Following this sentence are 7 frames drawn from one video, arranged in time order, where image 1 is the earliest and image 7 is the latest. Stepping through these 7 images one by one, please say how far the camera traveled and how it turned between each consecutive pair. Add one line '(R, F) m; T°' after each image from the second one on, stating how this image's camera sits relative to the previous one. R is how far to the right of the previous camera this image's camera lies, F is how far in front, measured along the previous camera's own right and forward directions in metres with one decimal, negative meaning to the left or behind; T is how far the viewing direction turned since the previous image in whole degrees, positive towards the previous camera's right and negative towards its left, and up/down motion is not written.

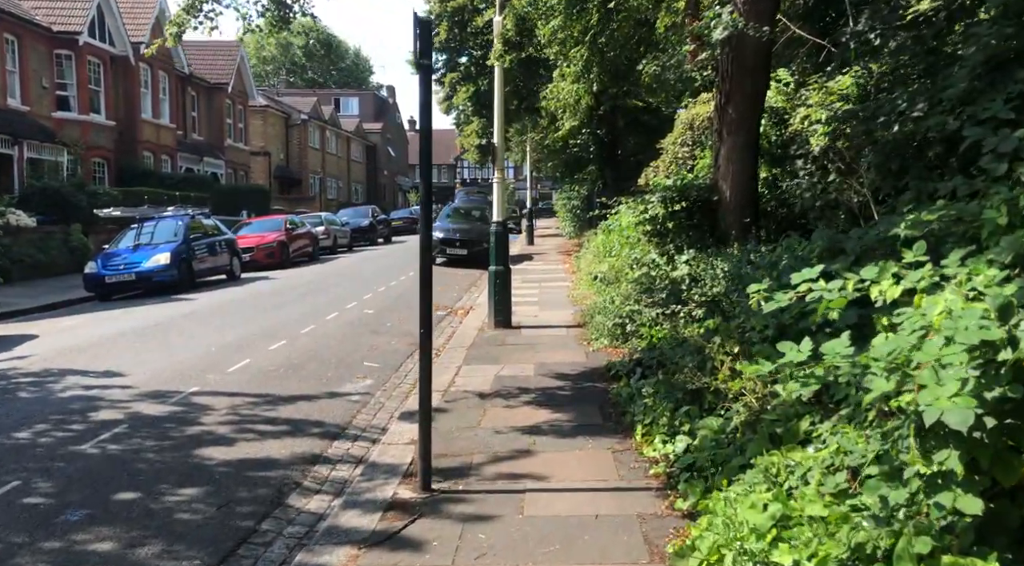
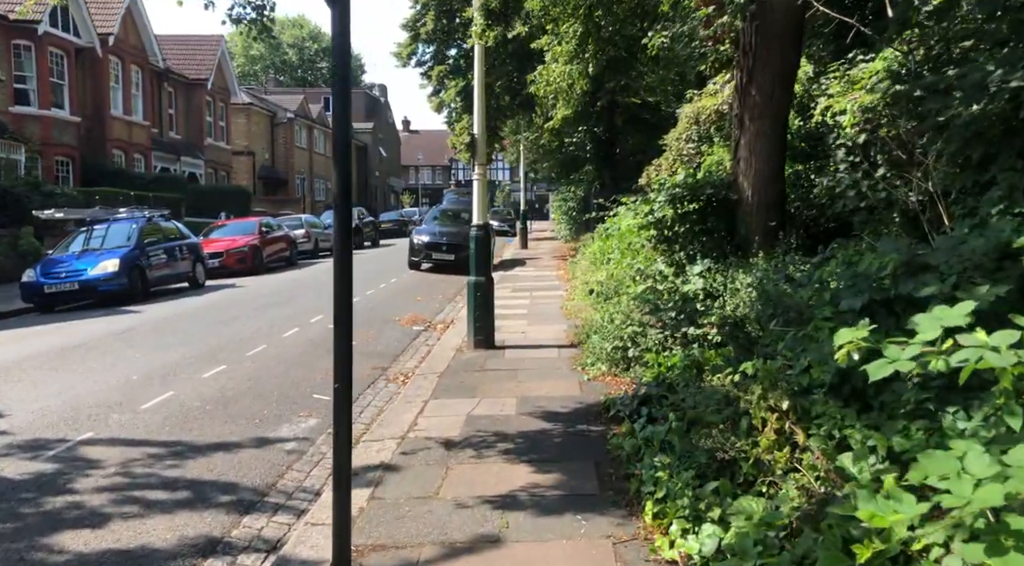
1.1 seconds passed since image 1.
(+0.2, +1.5) m; 0°
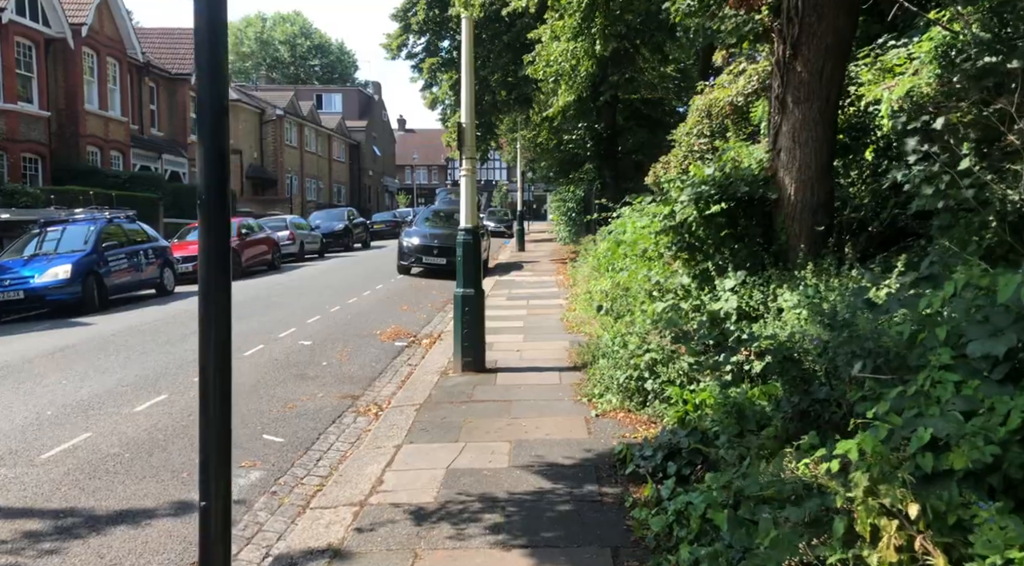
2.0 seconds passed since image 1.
(0.0, +1.3) m; 0°
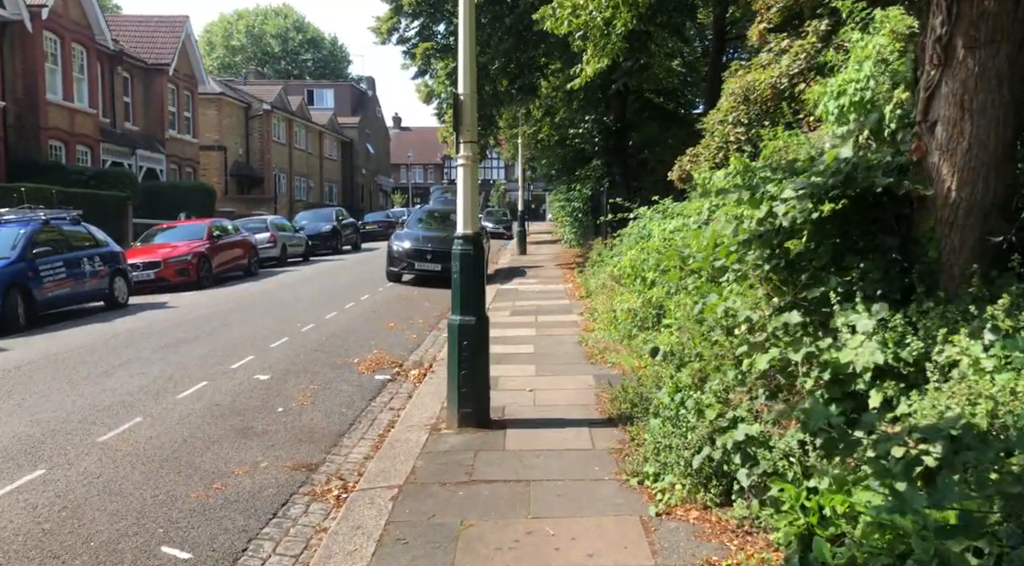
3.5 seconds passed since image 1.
(-0.1, +2.1) m; 0°
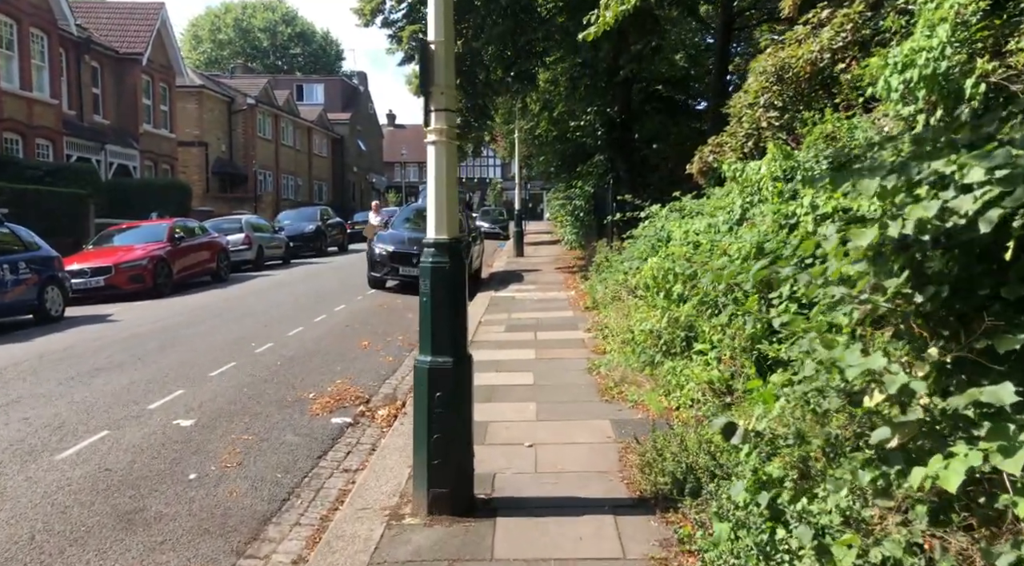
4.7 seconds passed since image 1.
(0.0, +1.9) m; 0°
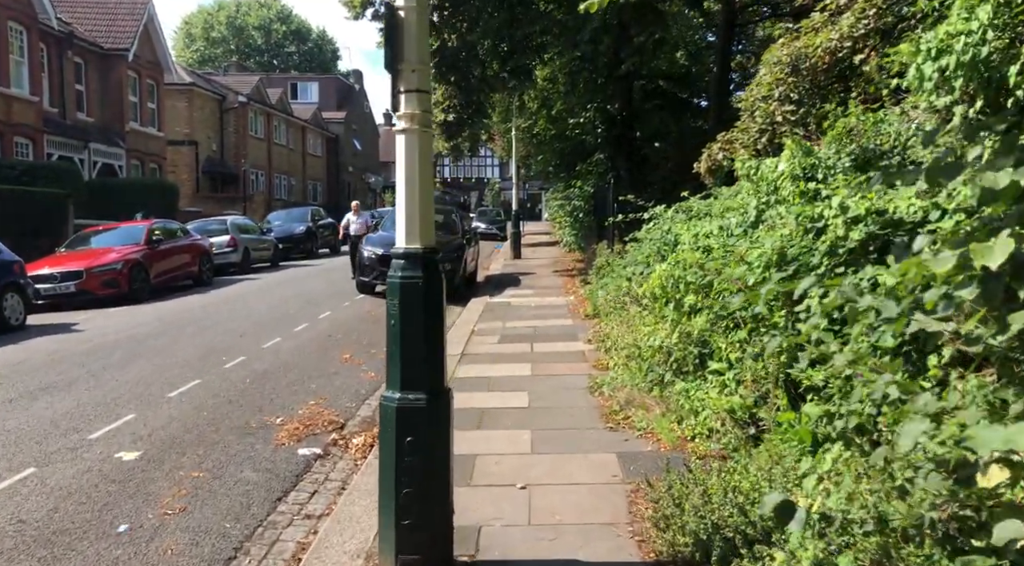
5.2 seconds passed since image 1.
(0.0, +0.8) m; 0°
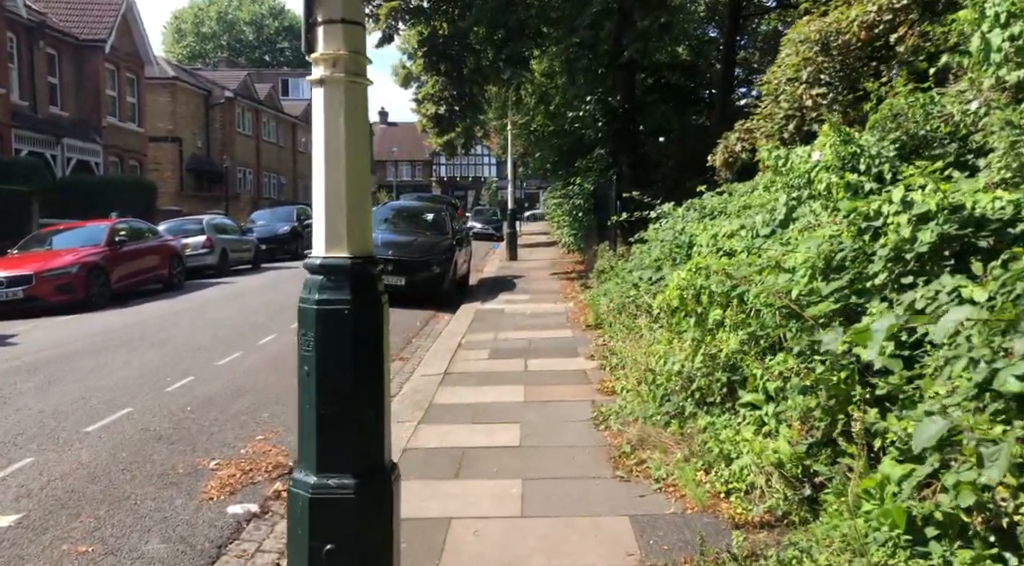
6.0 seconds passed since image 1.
(+0.1, +1.2) m; 0°
